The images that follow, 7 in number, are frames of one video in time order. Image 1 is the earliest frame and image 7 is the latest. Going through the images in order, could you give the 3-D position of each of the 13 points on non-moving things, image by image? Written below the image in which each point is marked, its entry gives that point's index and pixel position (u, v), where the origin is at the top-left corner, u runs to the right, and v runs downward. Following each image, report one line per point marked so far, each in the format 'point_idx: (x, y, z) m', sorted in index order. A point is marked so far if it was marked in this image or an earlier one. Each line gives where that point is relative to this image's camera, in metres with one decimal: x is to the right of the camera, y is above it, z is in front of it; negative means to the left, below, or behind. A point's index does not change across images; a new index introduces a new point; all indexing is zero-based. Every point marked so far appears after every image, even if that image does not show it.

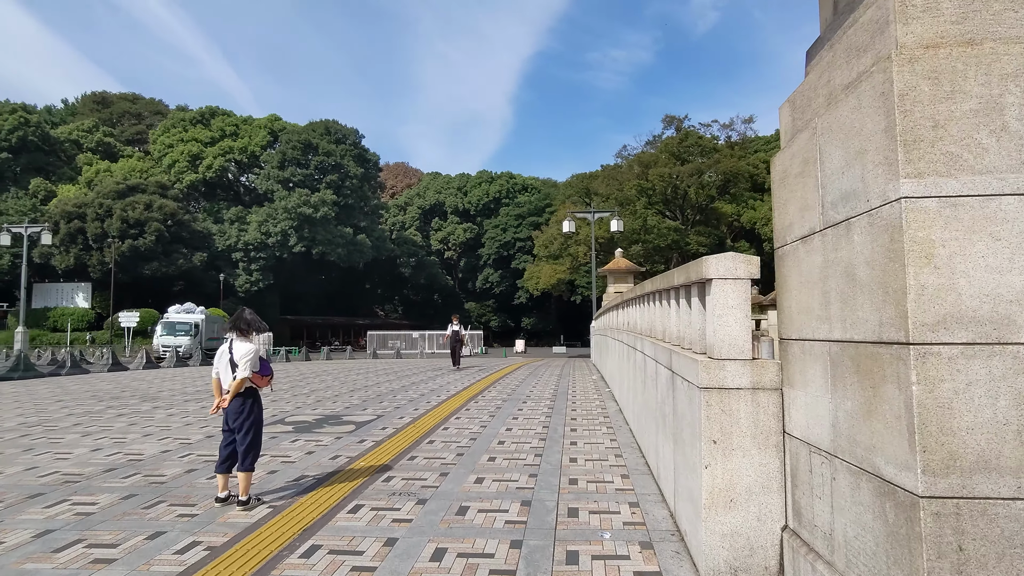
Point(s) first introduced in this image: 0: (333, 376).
0: (-4.7, -2.4, +17.5) m
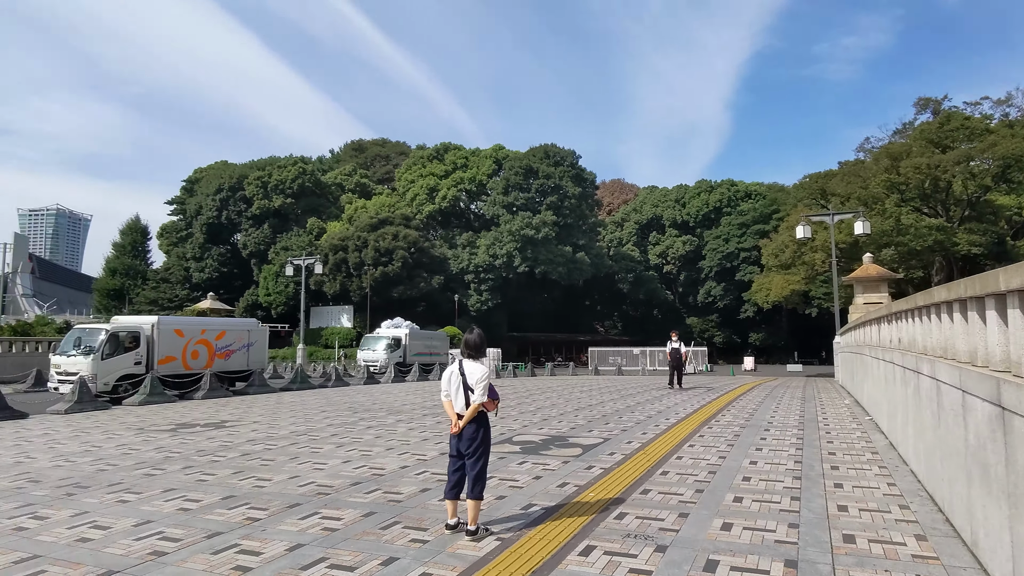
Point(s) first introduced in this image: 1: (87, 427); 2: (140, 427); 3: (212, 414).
0: (+1.4, -2.9, +17.6) m
1: (-7.2, -2.4, +11.0) m
2: (-6.2, -2.3, +10.7) m
3: (-5.7, -2.4, +12.3) m
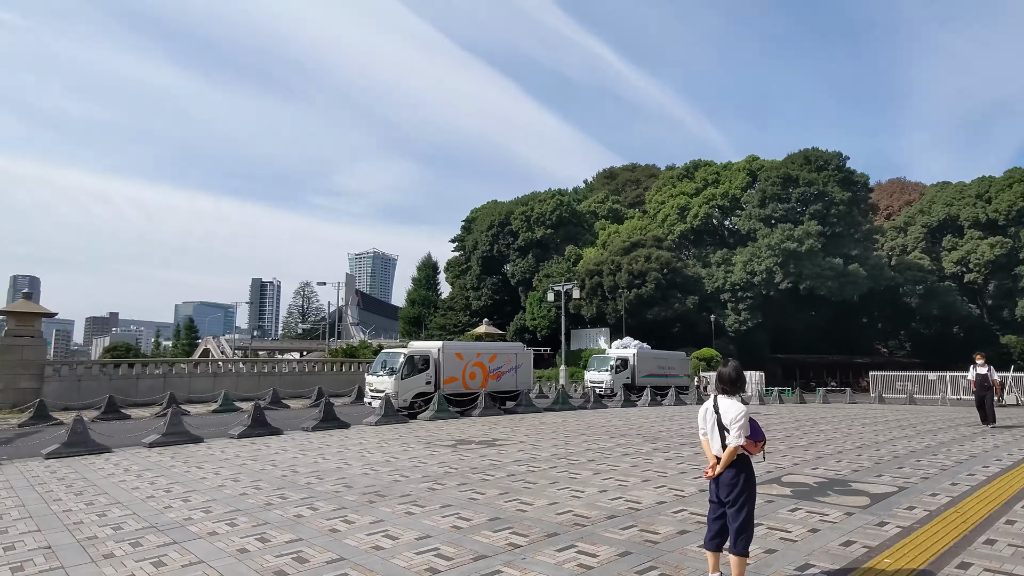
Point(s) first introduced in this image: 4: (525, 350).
0: (+8.1, -3.3, +15.5) m
1: (-2.5, -3.0, +12.7) m
2: (-1.6, -2.9, +12.1) m
3: (-0.6, -3.0, +13.4) m
4: (+0.3, -1.9, +19.6) m
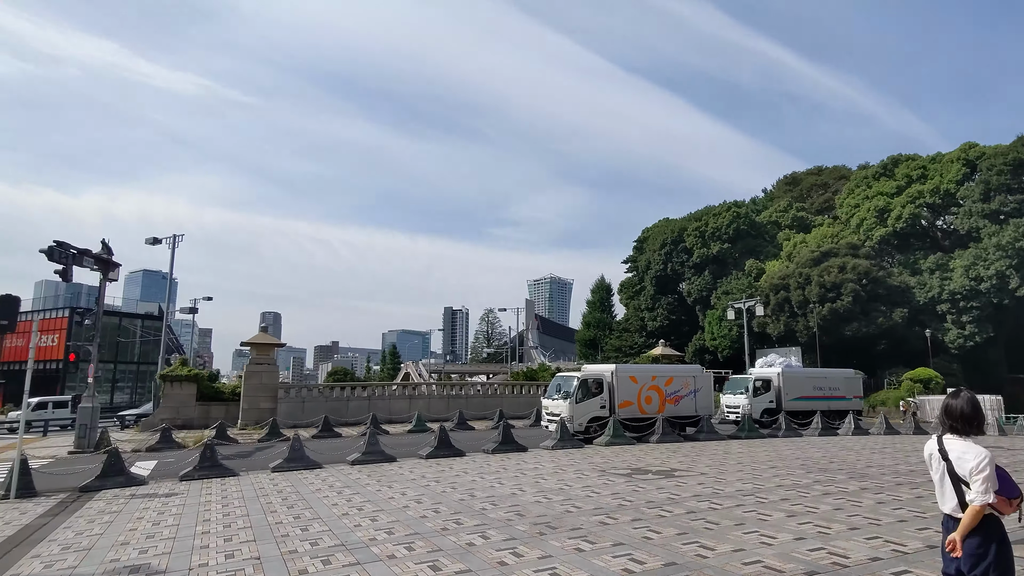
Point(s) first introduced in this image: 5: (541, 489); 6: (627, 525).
0: (+11.9, -3.4, +12.4) m
1: (+1.0, -3.5, +12.5) m
2: (+1.6, -3.3, +11.7) m
3: (+3.0, -3.4, +12.6) m
4: (+5.5, -2.5, +18.5) m
5: (+0.4, -3.1, +9.9) m
6: (+1.3, -2.6, +7.1) m
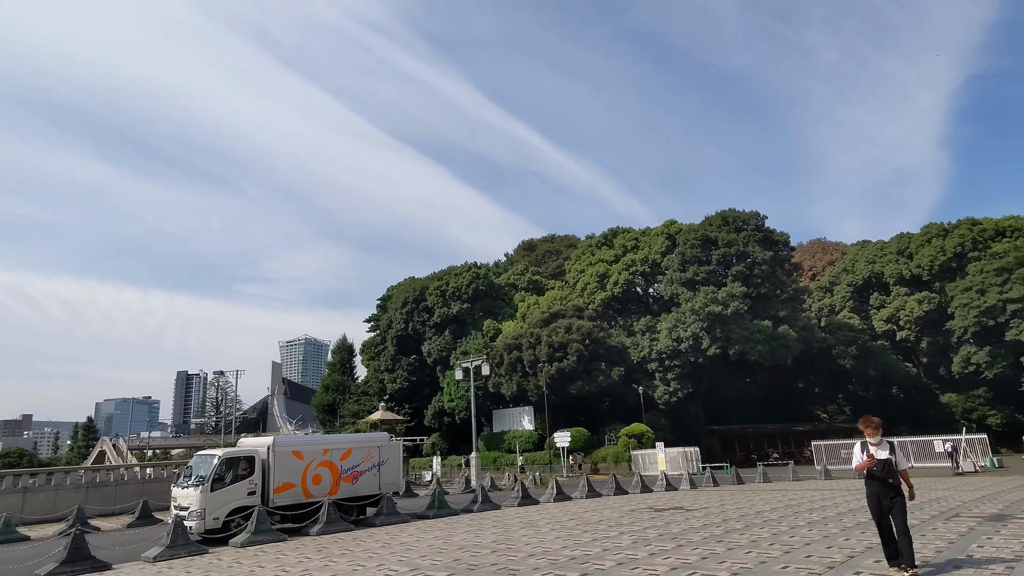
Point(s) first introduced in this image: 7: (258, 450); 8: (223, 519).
0: (+5.1, -4.4, +12.2) m
1: (-5.1, -4.1, +8.5) m
2: (-4.2, -3.9, +7.9) m
3: (-3.3, -4.1, +9.3) m
4: (-3.0, -3.8, +15.7) m
5: (-4.7, -3.4, +5.8) m
6: (-2.9, -2.7, +3.6) m
7: (-5.4, -3.4, +13.6) m
8: (-5.8, -4.6, +12.6) m
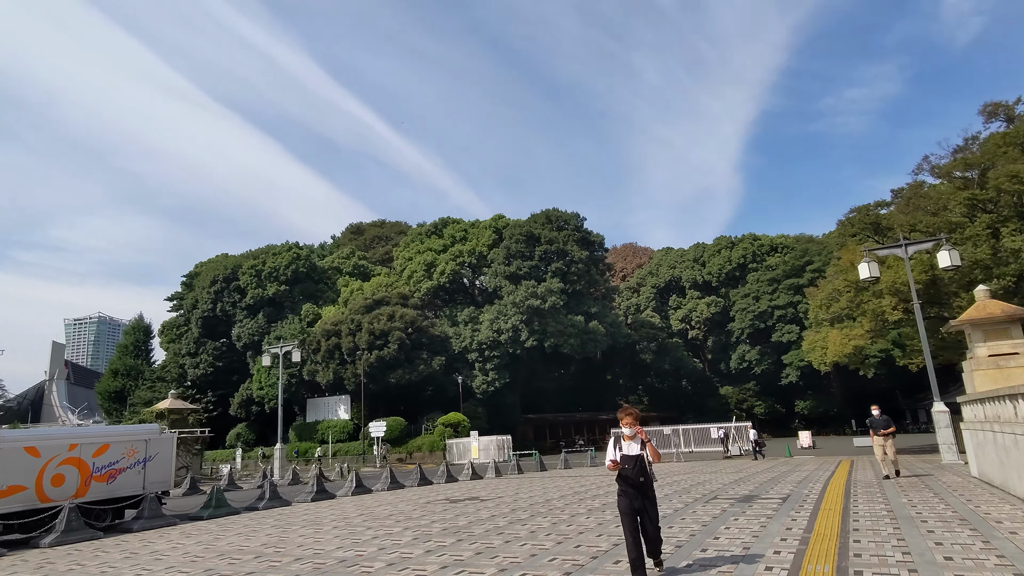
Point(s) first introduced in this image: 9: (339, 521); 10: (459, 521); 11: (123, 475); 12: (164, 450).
0: (+1.1, -4.3, +12.7) m
1: (-7.9, -3.5, +6.4) m
2: (-6.8, -3.4, +6.1) m
3: (-6.3, -3.7, +7.6) m
4: (-7.7, -3.2, +13.9) m
5: (-6.7, -3.0, +4.0) m
6: (-4.4, -2.4, +2.2) m
7: (-9.4, -2.8, +11.3) m
8: (-9.6, -3.9, +10.2) m
9: (-3.1, -4.2, +11.4) m
10: (-0.9, -3.9, +10.7) m
11: (-7.9, -3.8, +13.1) m
12: (-7.6, -3.5, +13.9) m
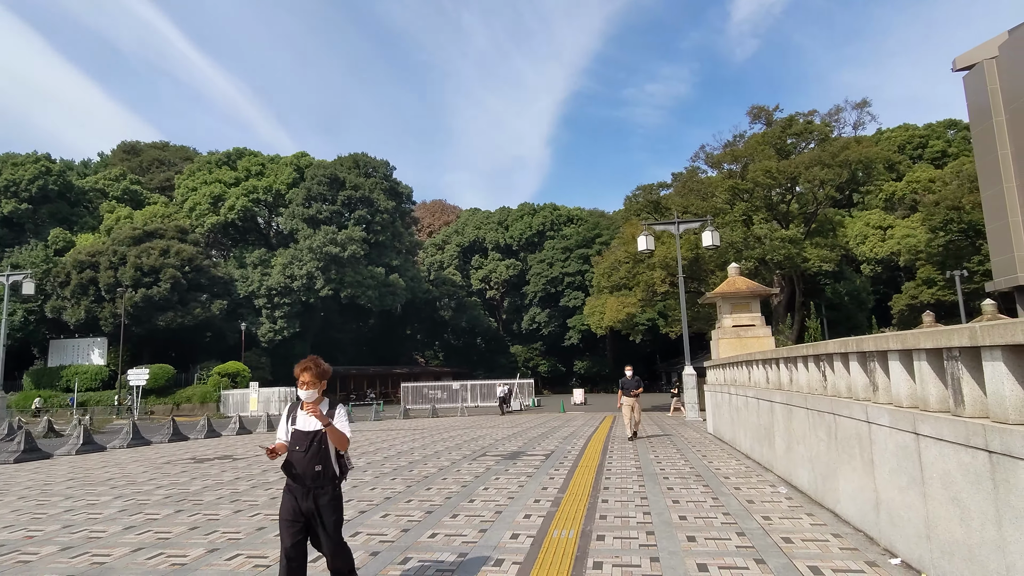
0: (-3.3, -3.3, +12.1) m
1: (-9.9, -2.4, +3.4) m
2: (-8.8, -2.3, +3.4) m
3: (-8.8, -2.5, +5.0) m
4: (-11.9, -1.5, +10.6) m
5: (-8.1, -2.1, +1.4) m
6: (-5.3, -1.9, +0.4) m
7: (-12.7, -1.2, +7.5) m
8: (-12.7, -2.4, +6.6) m
9: (-6.9, -3.0, +9.7) m
10: (-4.6, -2.9, +9.6) m
11: (-12.0, -2.2, +9.8) m
12: (-11.9, -1.8, +10.6) m
